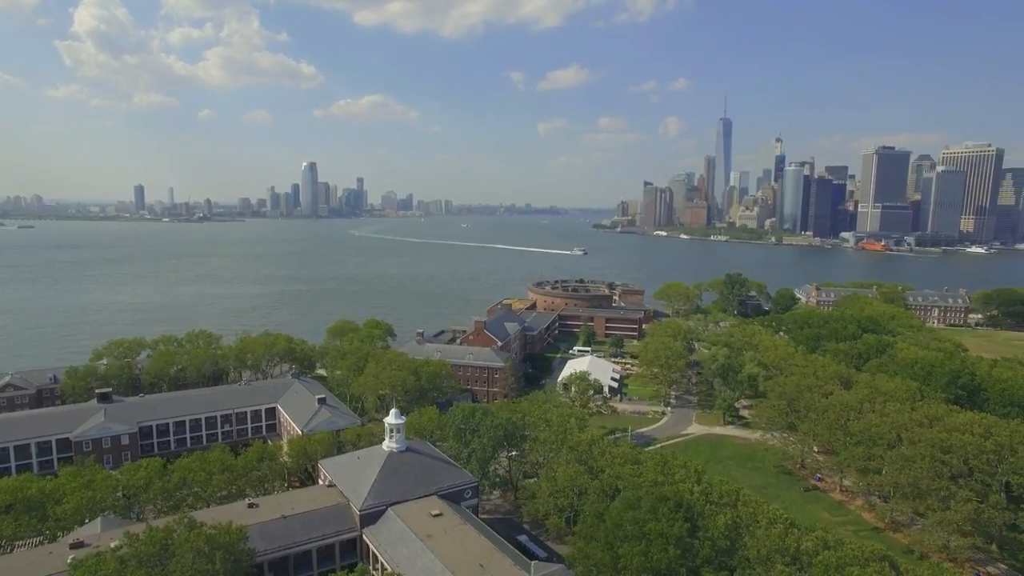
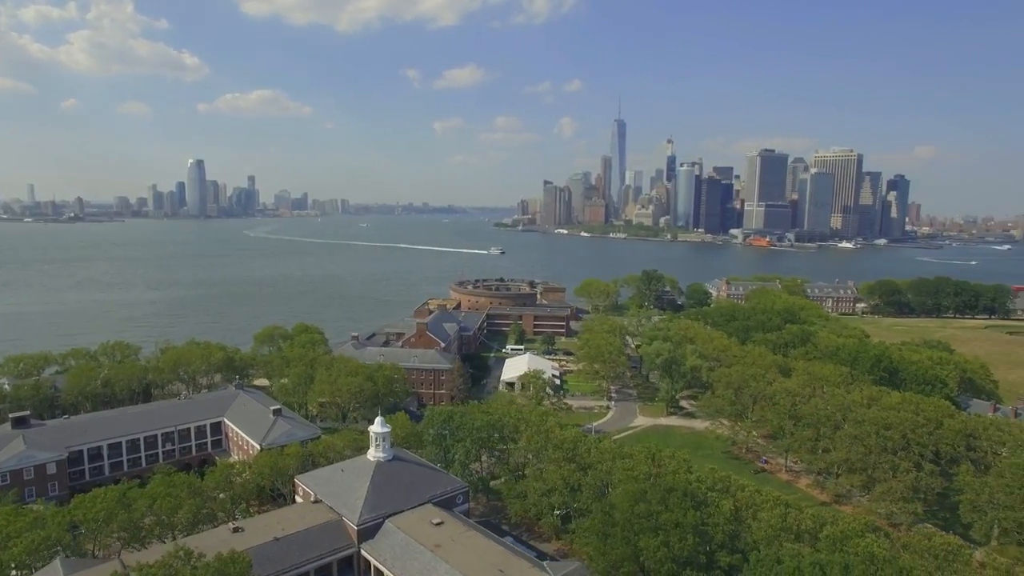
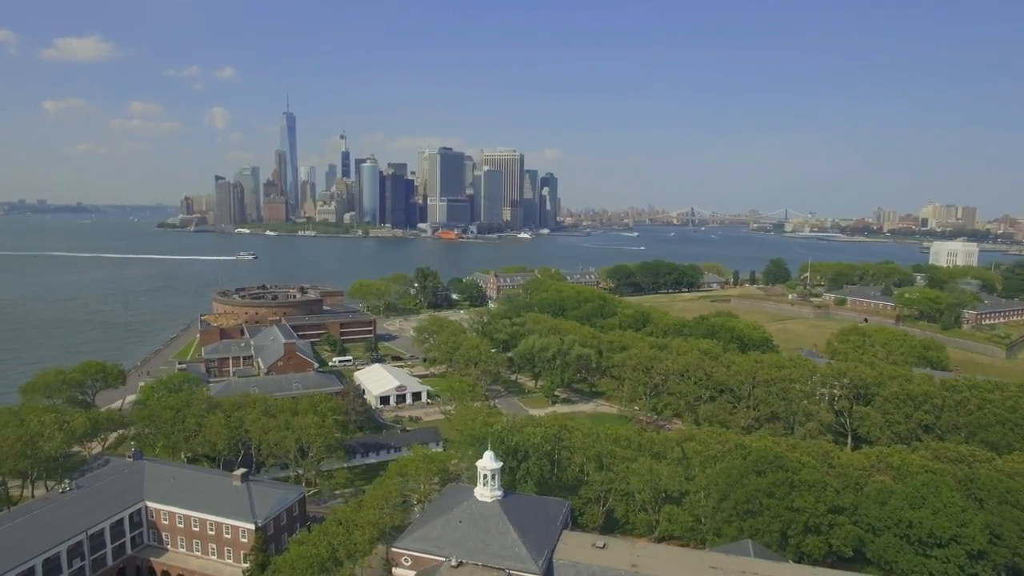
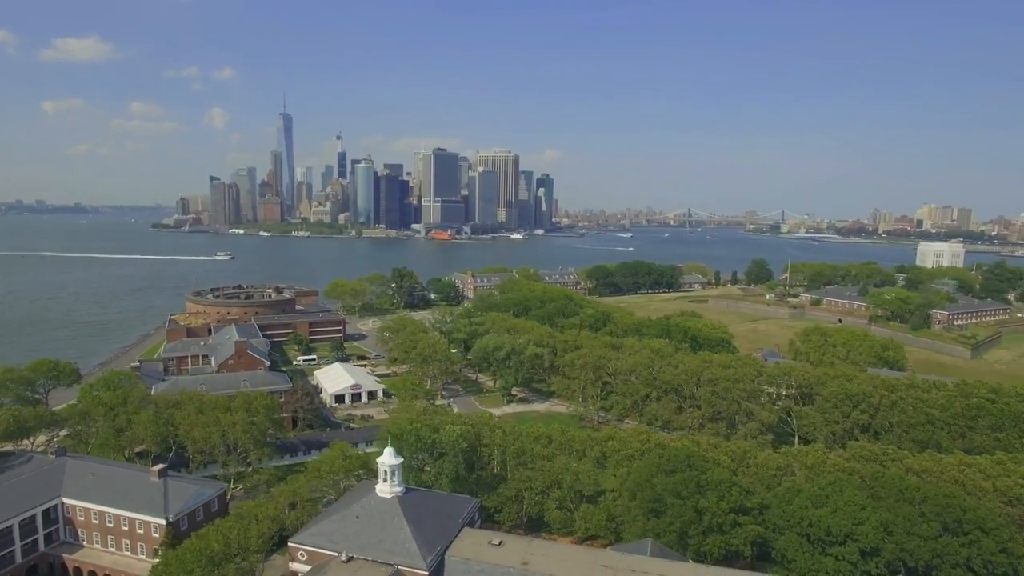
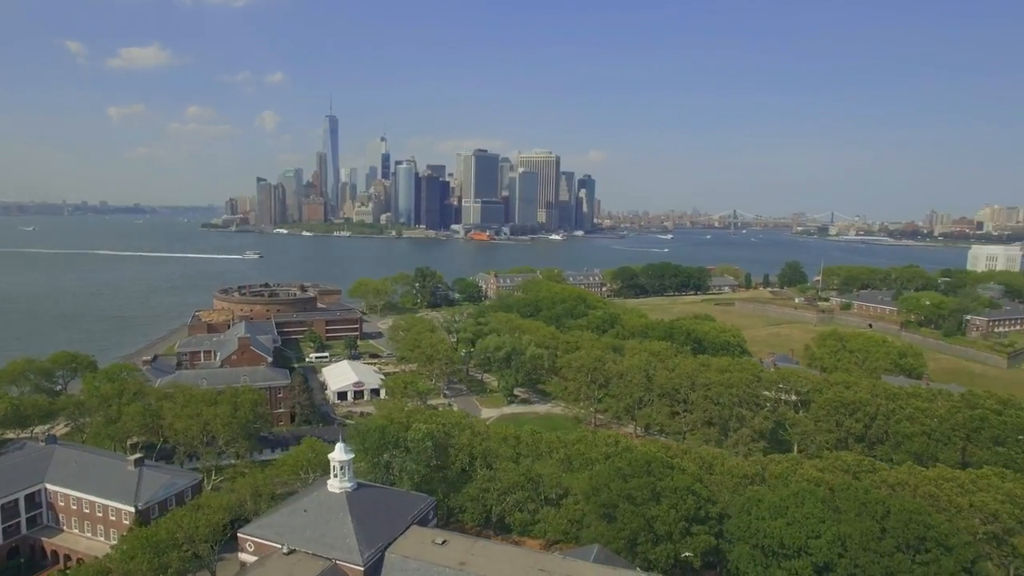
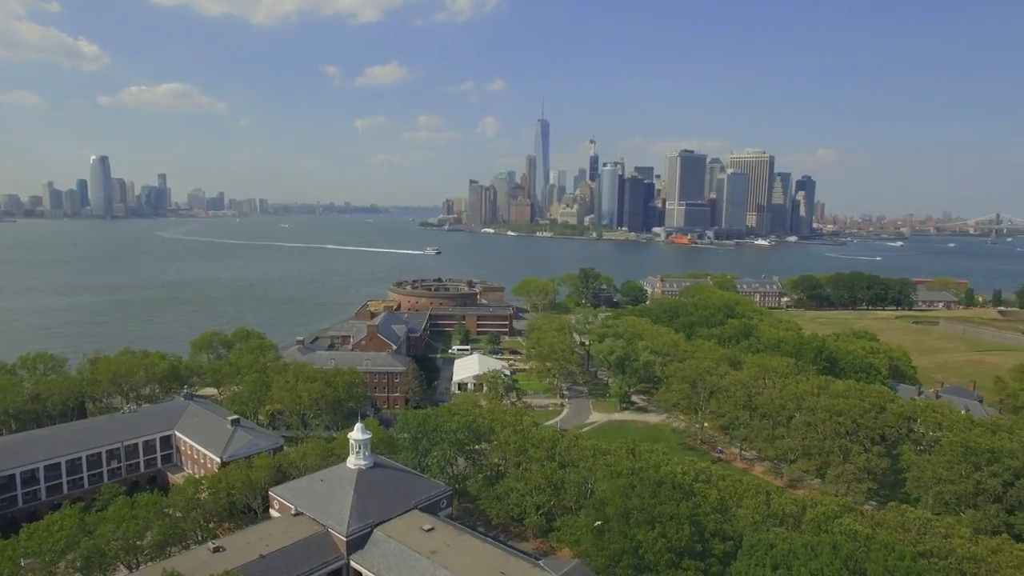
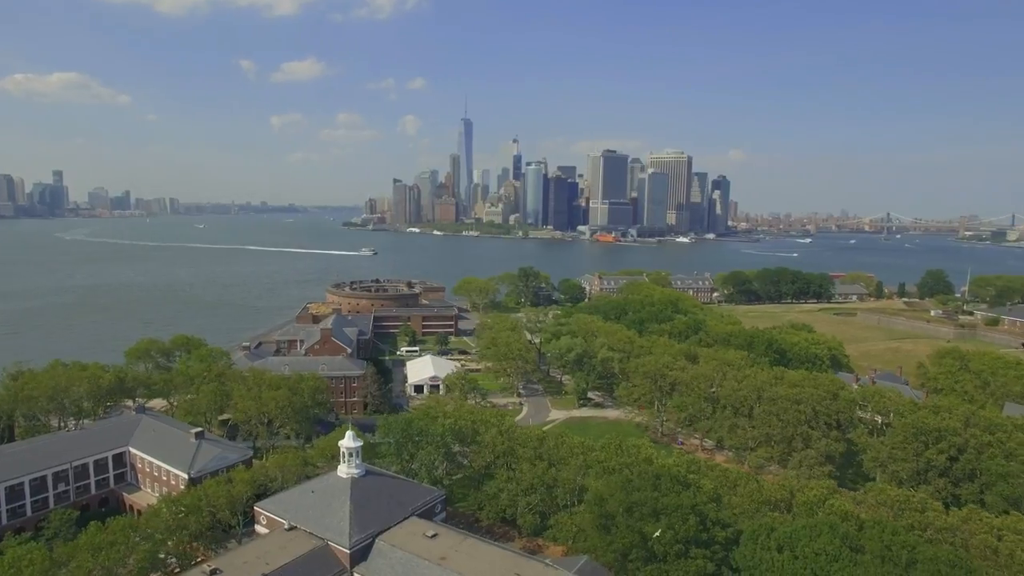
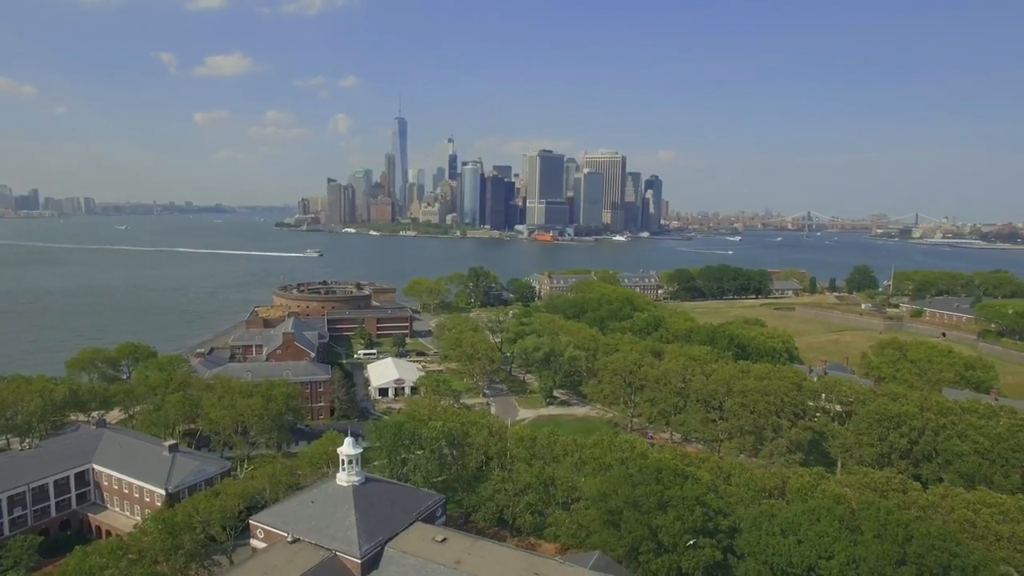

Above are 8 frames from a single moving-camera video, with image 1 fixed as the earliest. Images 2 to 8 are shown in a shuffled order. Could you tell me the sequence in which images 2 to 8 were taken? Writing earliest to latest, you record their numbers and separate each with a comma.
2, 6, 7, 8, 5, 4, 3
